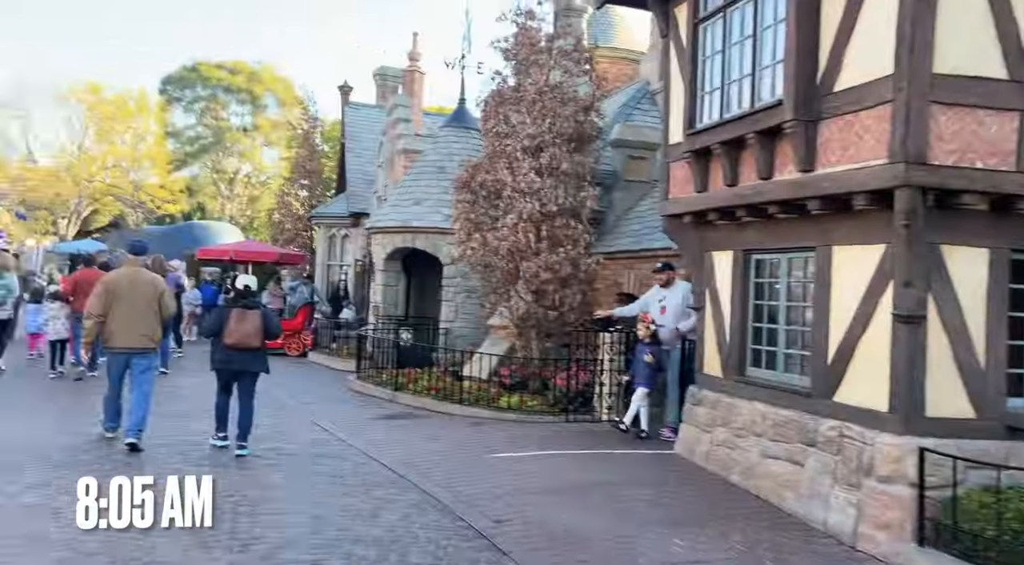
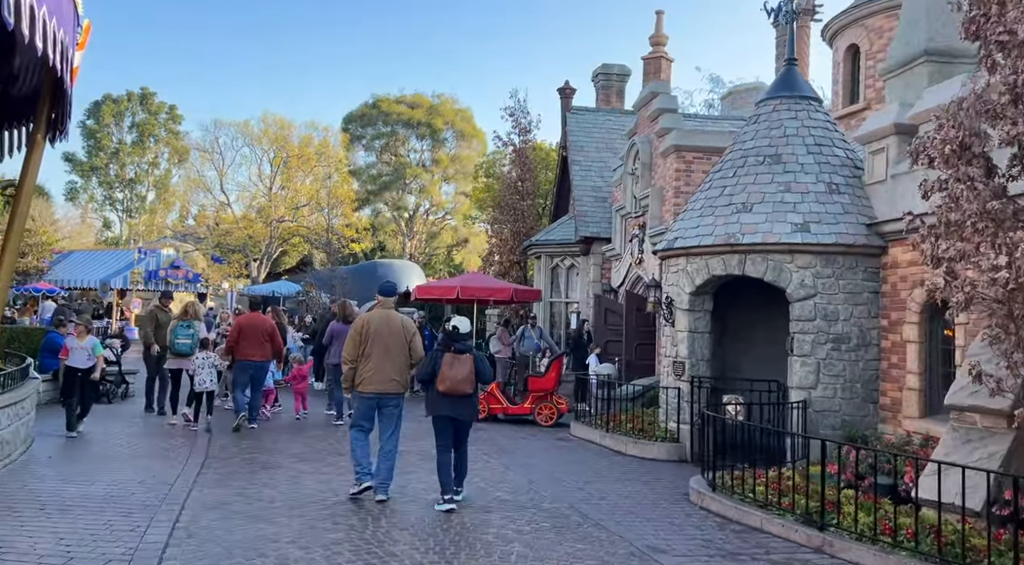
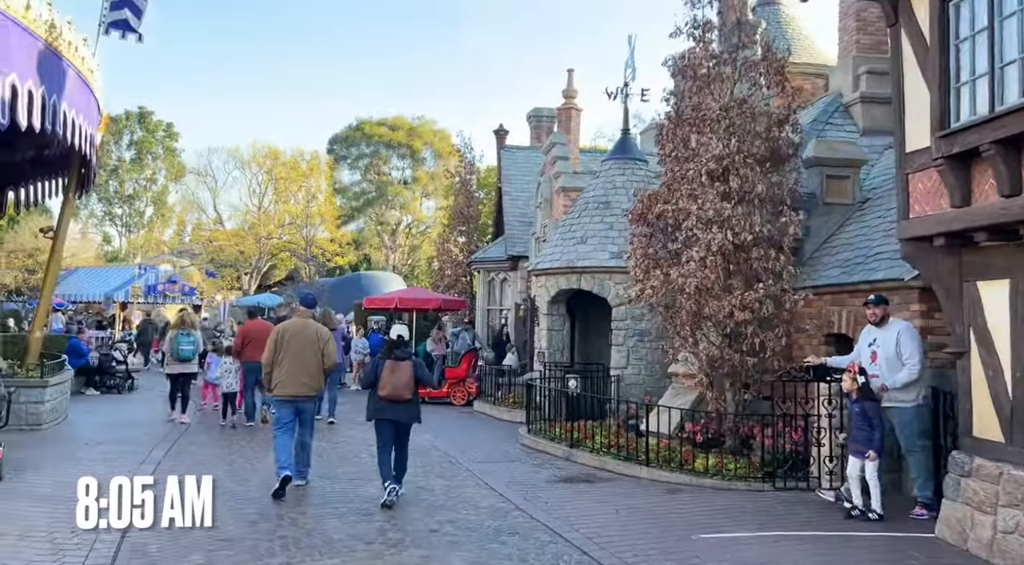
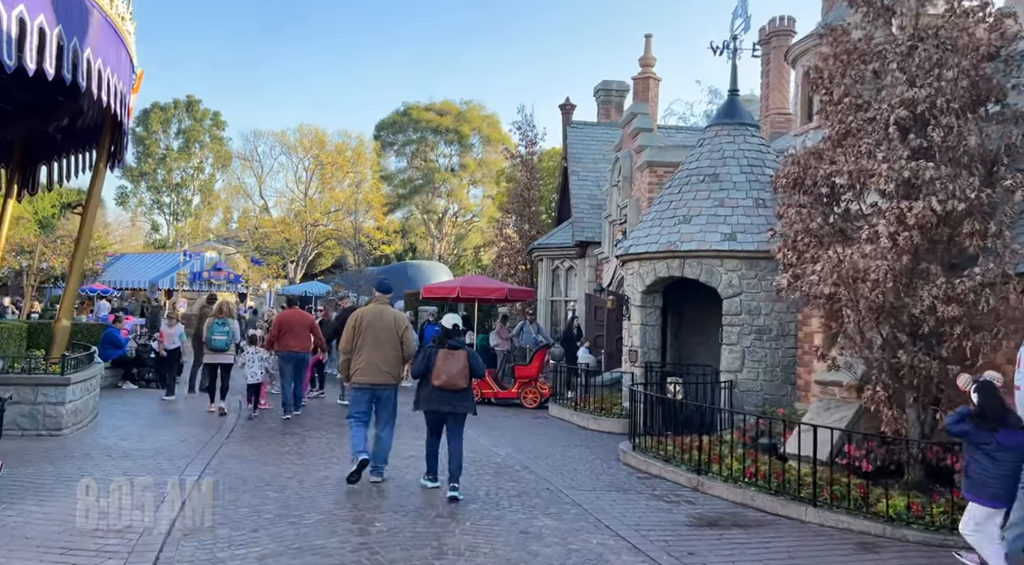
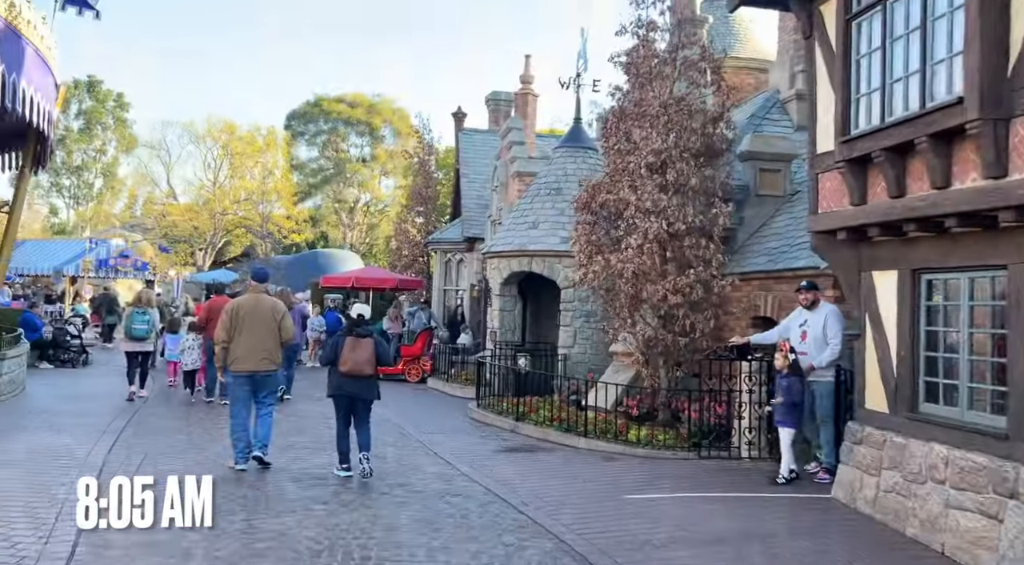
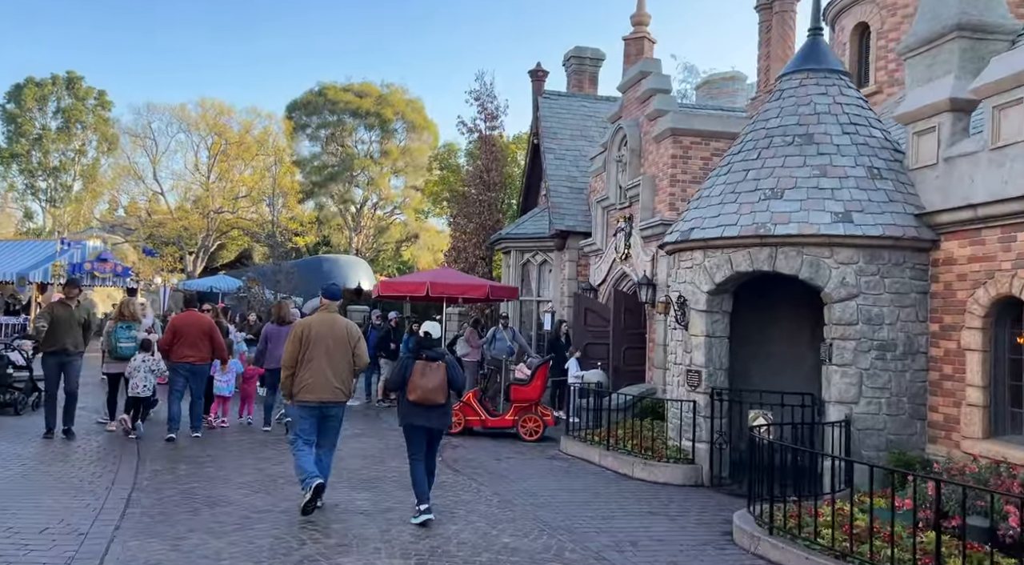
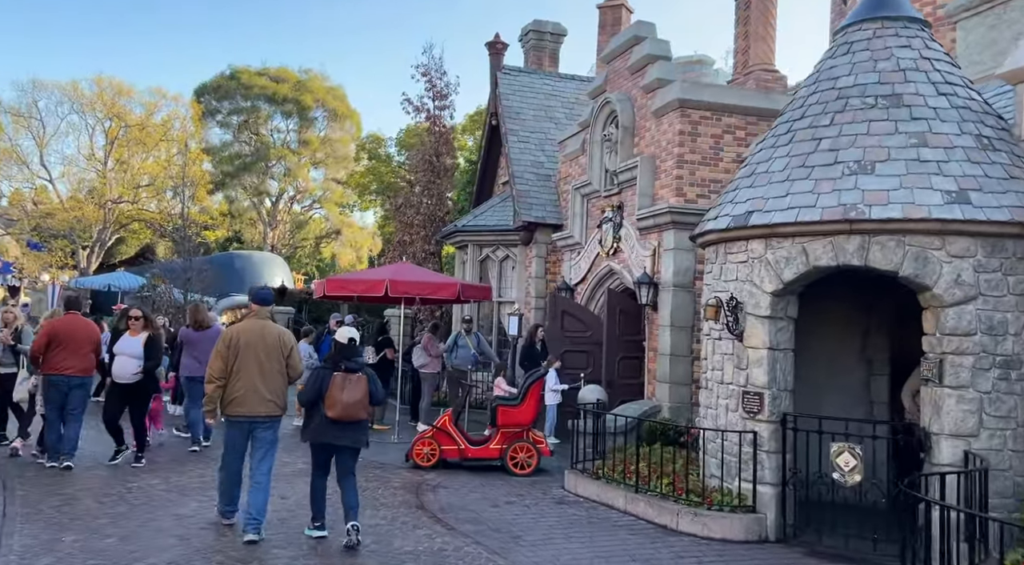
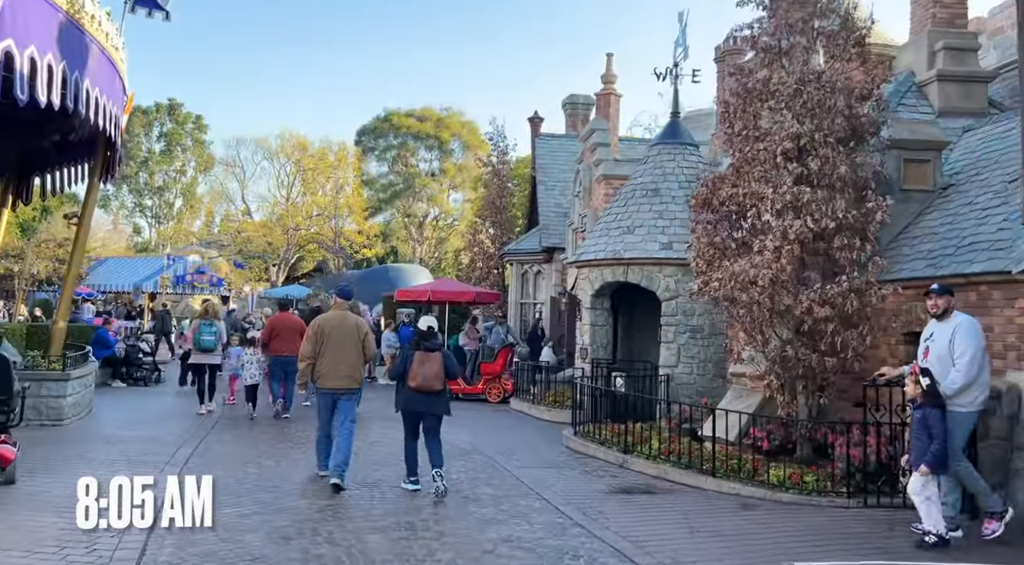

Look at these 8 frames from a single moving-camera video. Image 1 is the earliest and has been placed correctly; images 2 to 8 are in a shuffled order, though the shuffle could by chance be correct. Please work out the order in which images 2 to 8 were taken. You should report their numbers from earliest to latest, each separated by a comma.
5, 3, 8, 4, 2, 6, 7
